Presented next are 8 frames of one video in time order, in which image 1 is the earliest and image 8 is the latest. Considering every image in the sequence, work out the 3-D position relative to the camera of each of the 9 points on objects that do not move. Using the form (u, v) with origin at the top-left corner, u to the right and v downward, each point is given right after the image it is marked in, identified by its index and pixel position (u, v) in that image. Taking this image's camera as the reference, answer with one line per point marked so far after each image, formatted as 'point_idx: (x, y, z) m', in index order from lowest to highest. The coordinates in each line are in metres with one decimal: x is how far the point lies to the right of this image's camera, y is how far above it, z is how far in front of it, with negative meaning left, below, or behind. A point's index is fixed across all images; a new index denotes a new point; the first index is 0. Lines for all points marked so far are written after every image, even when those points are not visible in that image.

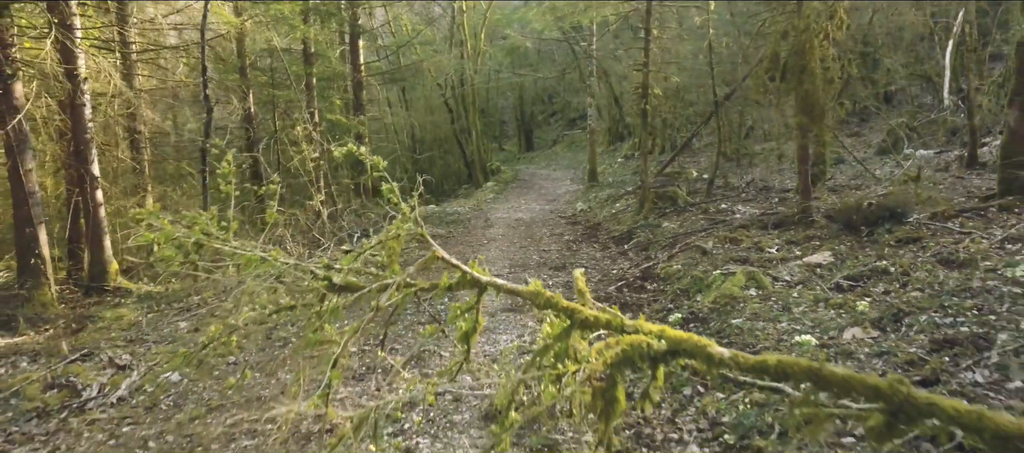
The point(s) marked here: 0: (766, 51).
0: (+4.5, +3.1, +9.2) m
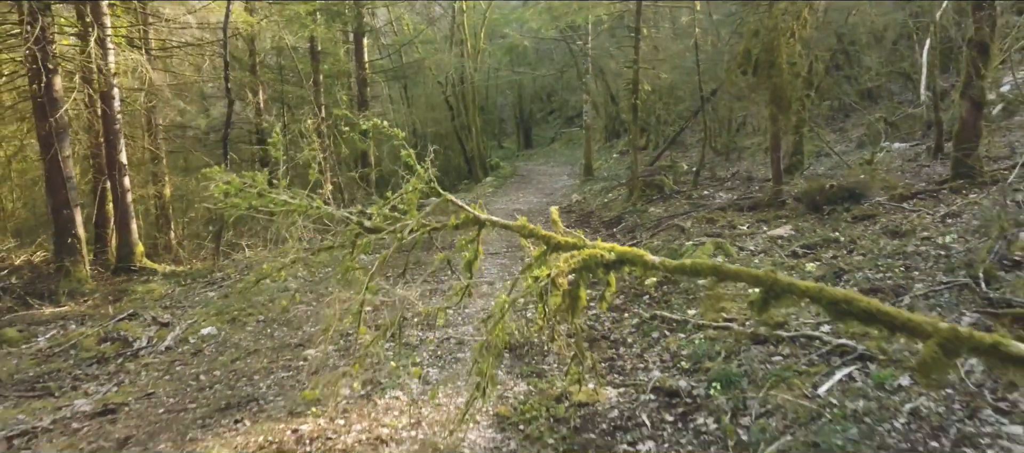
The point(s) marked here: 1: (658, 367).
0: (+4.5, +3.5, +10.0) m
1: (+1.4, -1.3, +4.8) m
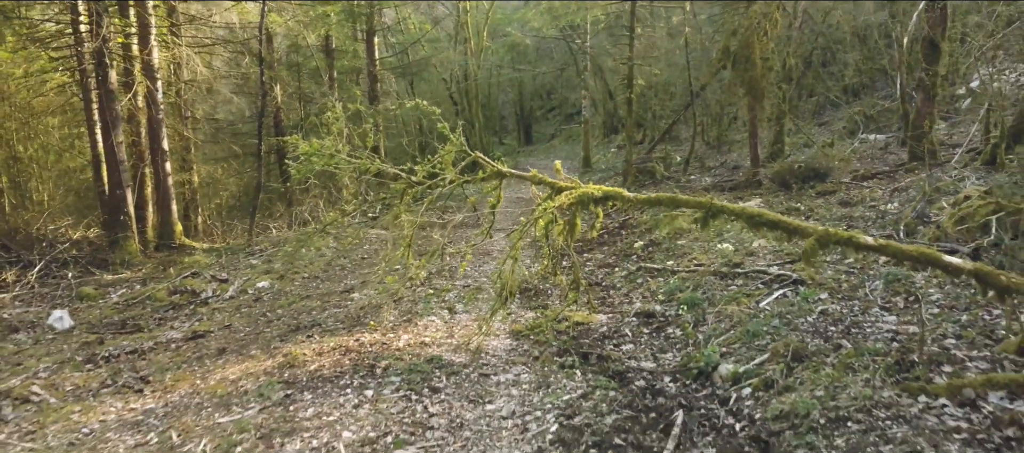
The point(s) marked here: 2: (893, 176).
0: (+4.6, +3.9, +11.2) m
1: (+1.5, -0.8, +6.0) m
2: (+7.2, +0.9, +9.7) m
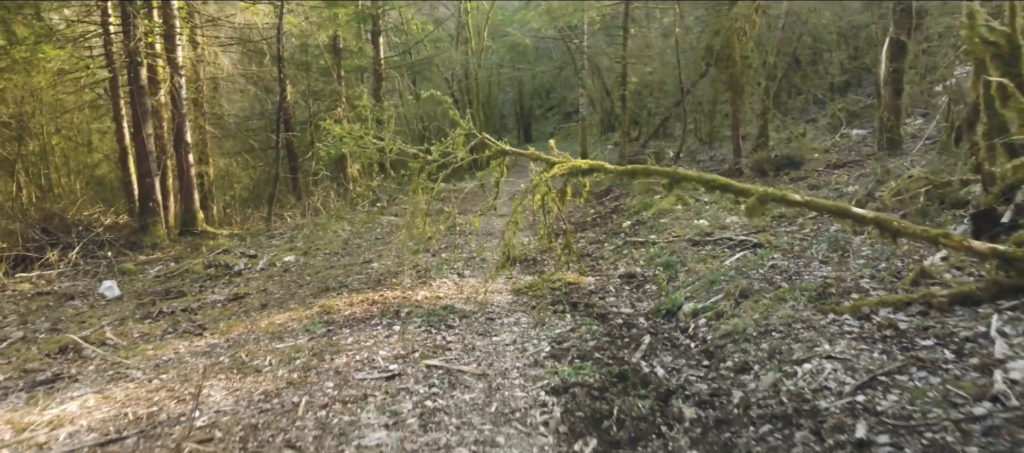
0: (+4.6, +4.3, +12.1) m
1: (+1.5, -0.5, +6.9) m
2: (+7.2, +1.3, +10.6) m
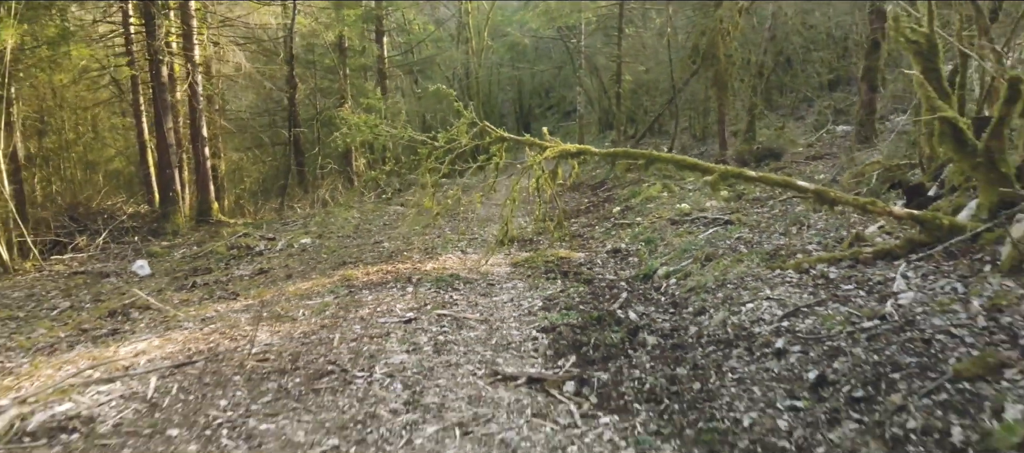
0: (+4.6, +4.6, +12.8) m
1: (+1.5, -0.2, +7.7) m
2: (+7.1, +1.6, +11.3) m
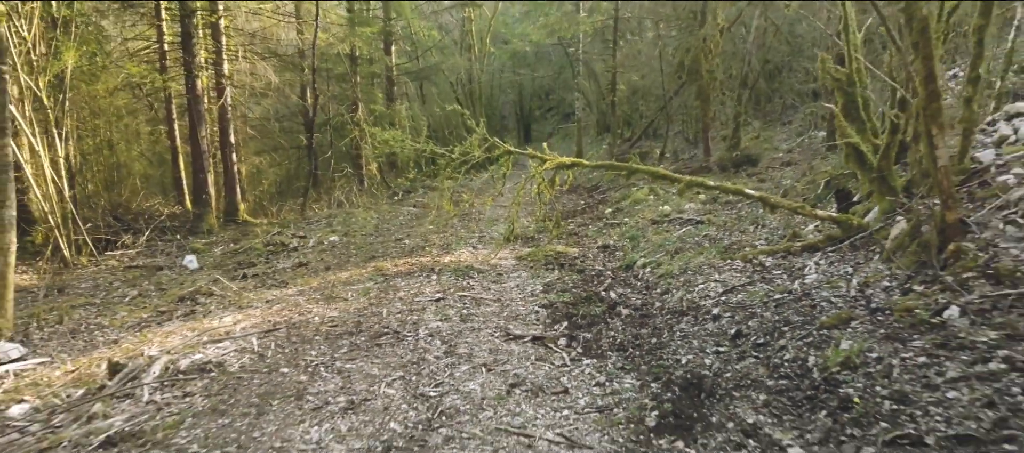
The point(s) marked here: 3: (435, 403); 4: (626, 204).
0: (+4.6, +4.6, +14.1) m
1: (+1.6, -0.2, +8.9) m
2: (+7.2, +1.6, +12.6) m
3: (-0.5, -1.2, +3.6) m
4: (+2.4, +0.5, +10.8) m
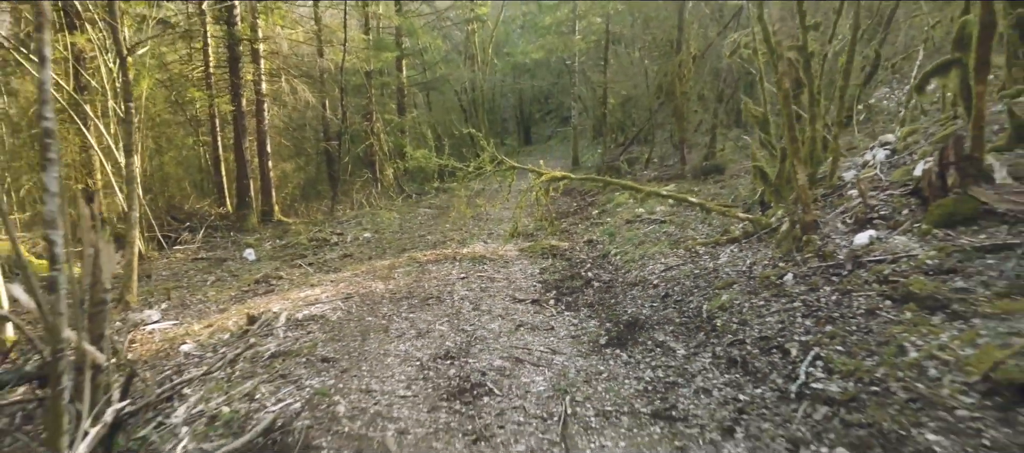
0: (+4.7, +4.6, +16.3) m
1: (+1.6, -0.2, +11.1) m
2: (+7.3, +1.6, +14.8) m
3: (-0.5, -1.2, +5.8) m
4: (+2.5, +0.5, +12.9) m
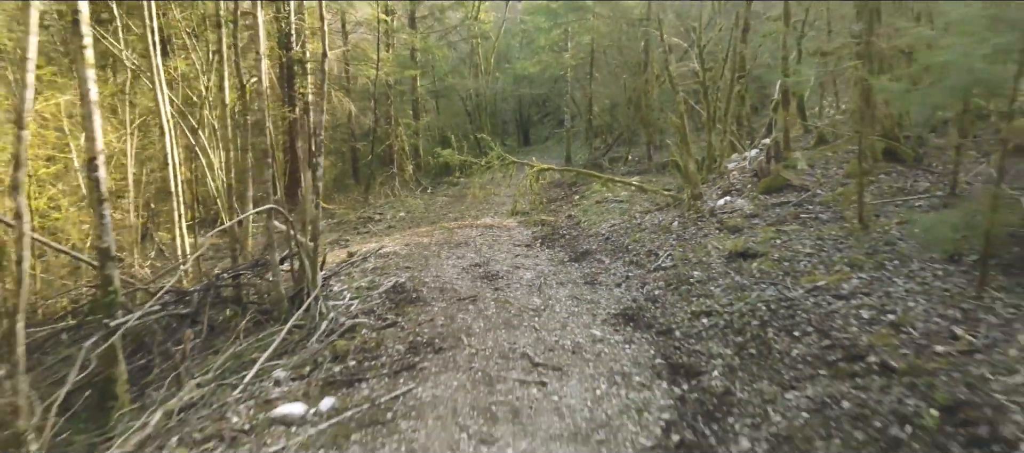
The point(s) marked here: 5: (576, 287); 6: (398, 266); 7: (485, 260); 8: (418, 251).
0: (+4.7, +5.2, +20.2) m
1: (+1.7, +0.4, +15.1) m
2: (+7.3, +2.2, +18.8) m
3: (-0.4, -0.6, +9.8) m
4: (+2.5, +1.1, +16.9) m
5: (+1.0, -0.9, +7.8) m
6: (-2.1, -0.7, +9.3) m
7: (-0.5, -0.6, +9.5) m
8: (-1.9, -0.5, +10.5) m
